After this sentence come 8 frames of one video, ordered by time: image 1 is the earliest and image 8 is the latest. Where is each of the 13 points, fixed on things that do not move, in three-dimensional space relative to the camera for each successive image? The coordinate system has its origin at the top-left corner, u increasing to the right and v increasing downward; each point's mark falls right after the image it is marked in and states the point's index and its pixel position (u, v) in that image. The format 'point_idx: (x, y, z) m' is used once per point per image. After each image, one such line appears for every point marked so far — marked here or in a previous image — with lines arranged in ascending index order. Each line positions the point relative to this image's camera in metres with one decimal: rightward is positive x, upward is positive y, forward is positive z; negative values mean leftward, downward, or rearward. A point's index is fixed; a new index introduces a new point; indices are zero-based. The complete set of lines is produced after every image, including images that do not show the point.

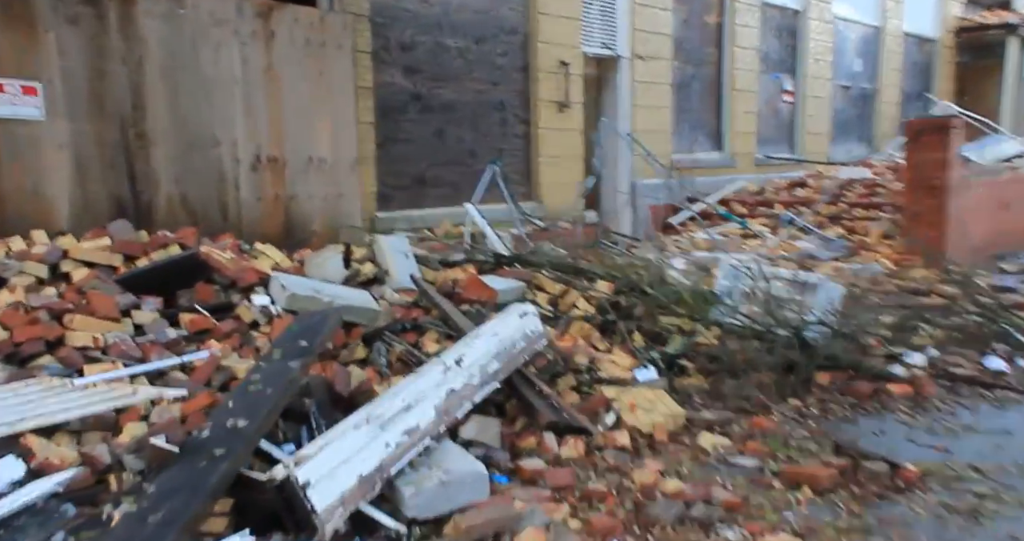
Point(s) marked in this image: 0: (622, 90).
0: (+1.3, +2.1, +9.6) m
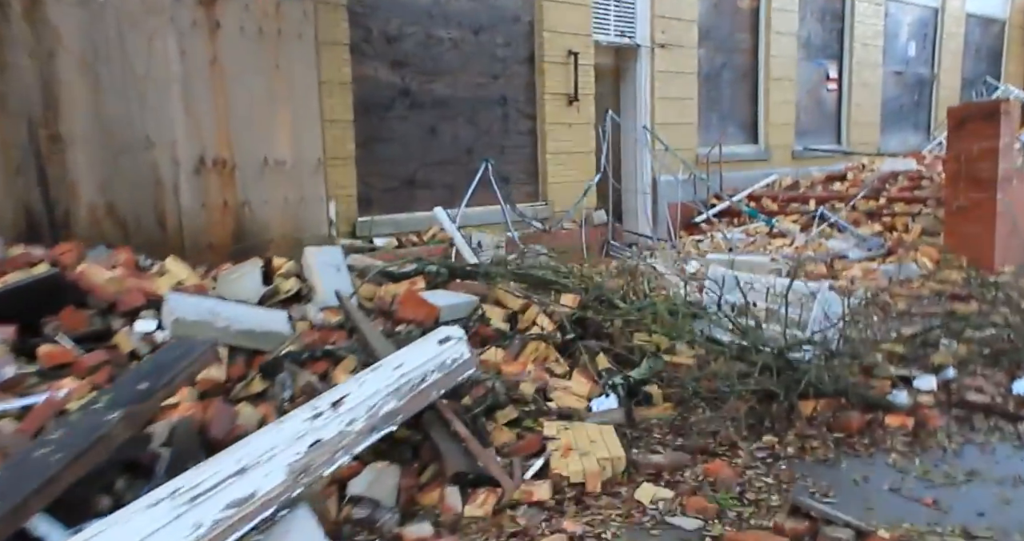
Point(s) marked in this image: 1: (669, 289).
0: (+1.4, +2.1, +9.1) m
1: (+0.8, -0.1, +4.5) m
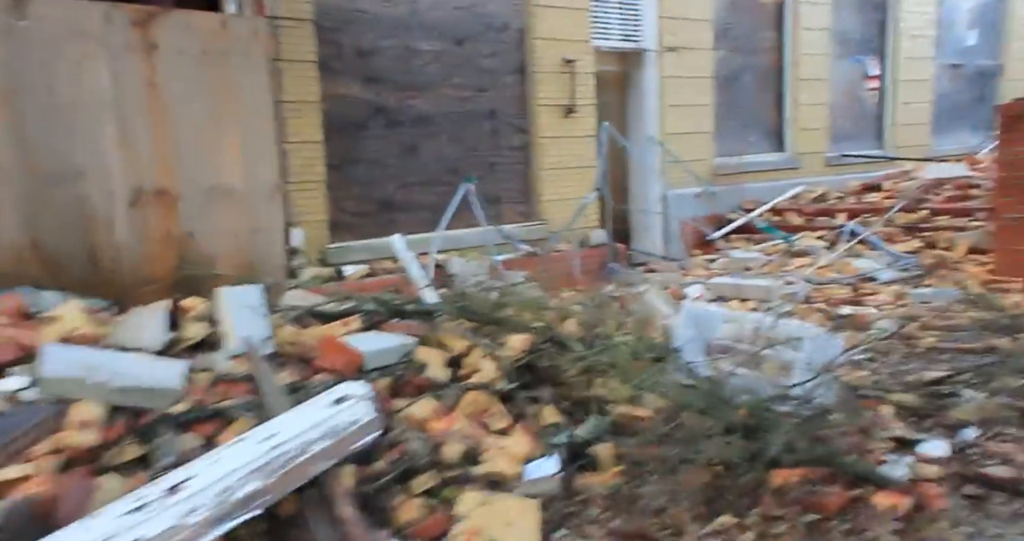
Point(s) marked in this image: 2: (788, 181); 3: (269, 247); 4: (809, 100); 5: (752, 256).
0: (+1.4, +1.8, +8.6) m
1: (+0.6, -0.3, +4.1) m
2: (+3.4, +1.1, +10.4) m
3: (-1.4, +0.1, +4.6) m
4: (+3.7, +2.1, +10.6) m
5: (+2.3, +0.2, +7.9) m
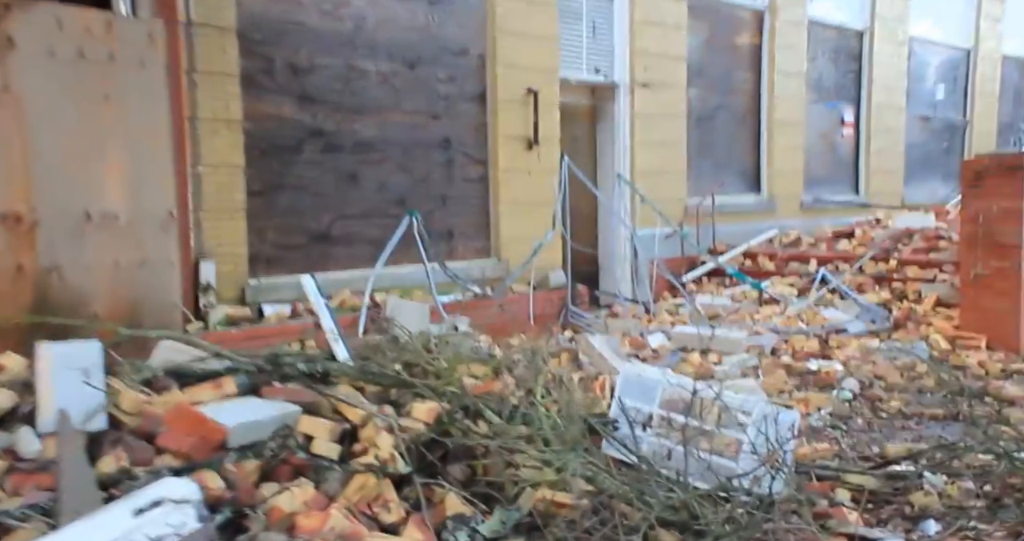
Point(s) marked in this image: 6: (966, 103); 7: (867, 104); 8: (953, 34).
0: (+1.0, +1.4, +8.2) m
1: (+0.3, -0.5, +3.6) m
2: (+3.0, +0.5, +9.9) m
3: (-1.7, -0.1, +4.0) m
4: (+3.3, +1.6, +10.2) m
5: (+1.9, -0.3, +7.4) m
6: (+7.6, +2.9, +13.9) m
7: (+5.0, +2.3, +11.8) m
8: (+7.1, +3.9, +13.5) m
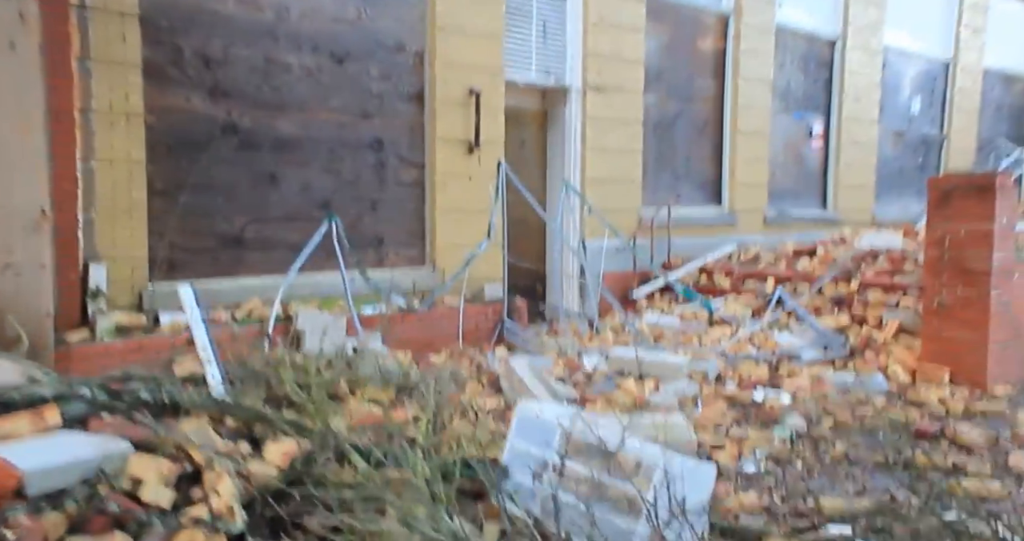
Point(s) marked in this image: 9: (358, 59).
0: (+0.6, +1.3, +7.8) m
1: (-0.1, -0.6, +3.2) m
2: (+2.4, +0.4, +9.6) m
3: (-2.1, -0.1, +3.6) m
4: (+2.8, +1.4, +9.9) m
5: (+1.3, -0.4, +7.1) m
6: (+7.0, +2.5, +13.7) m
7: (+4.4, +2.1, +11.5) m
8: (+6.6, +3.6, +13.3) m
9: (-1.1, +1.5, +5.8) m
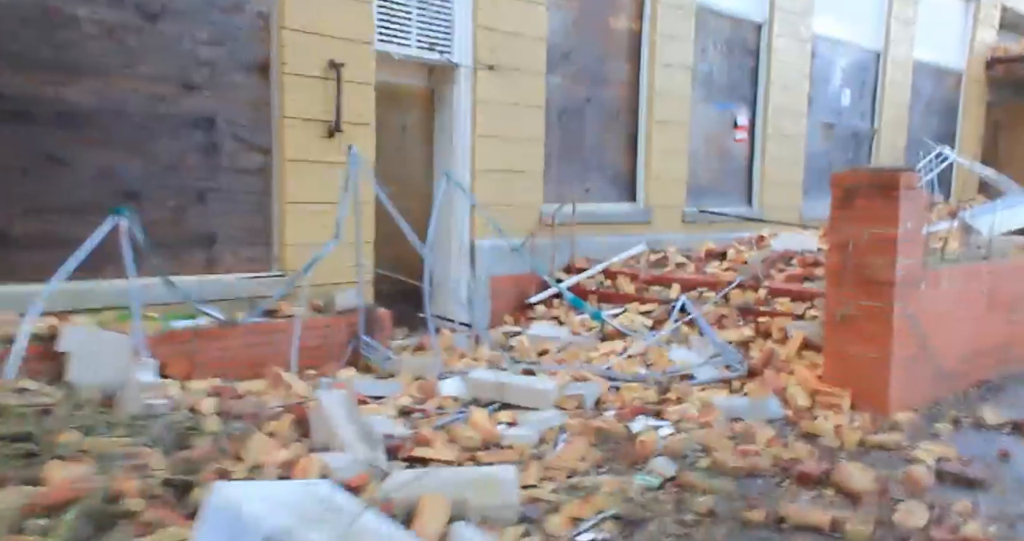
0: (-0.4, +1.3, +7.0) m
1: (-0.9, -0.7, +2.3) m
2: (+1.3, +0.3, +8.9) m
3: (-2.9, -0.1, +2.7) m
4: (+1.7, +1.3, +9.2) m
5: (+0.3, -0.5, +6.3) m
6: (+5.7, +2.5, +13.2) m
7: (+3.2, +2.1, +10.8) m
8: (+5.3, +3.5, +12.7) m
9: (-1.9, +1.4, +4.8) m
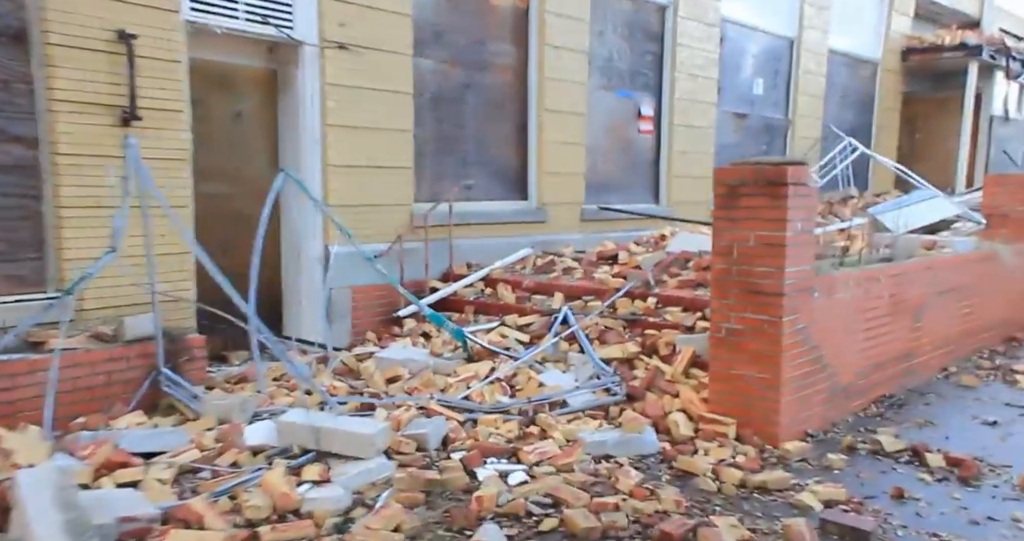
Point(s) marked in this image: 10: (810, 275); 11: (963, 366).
0: (-1.5, +1.2, +6.1) m
1: (-1.6, -0.8, +1.5) m
2: (+0.1, +0.3, +8.1) m
3: (-3.6, -0.3, +1.6) m
4: (+0.5, +1.3, +8.5) m
5: (-0.6, -0.5, +5.5) m
6: (+4.2, +2.6, +12.7) m
7: (+1.9, +2.1, +10.2) m
8: (+3.8, +3.6, +12.2) m
9: (-2.8, +1.3, +3.8) m
10: (+1.7, 0.0, +4.8) m
11: (+3.6, -0.8, +6.7) m
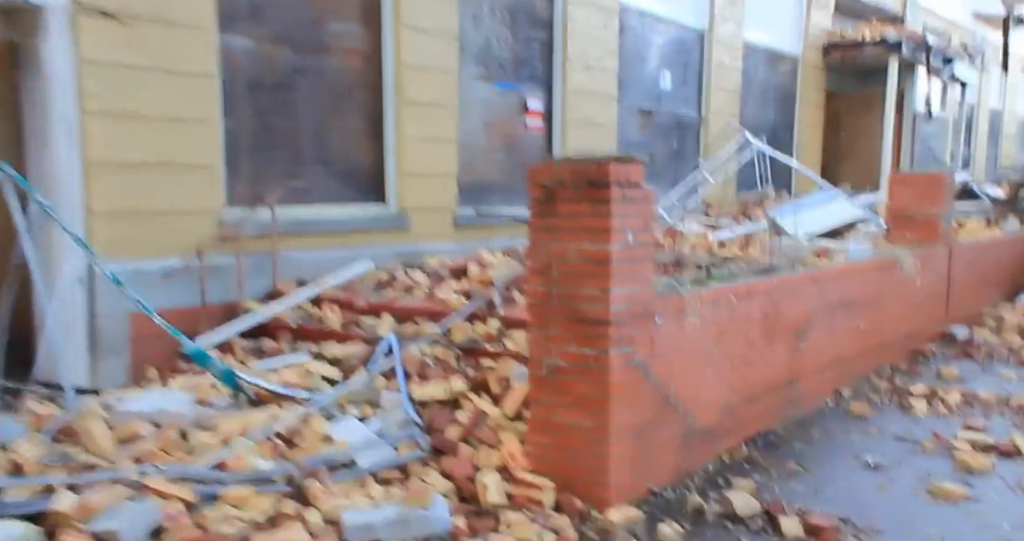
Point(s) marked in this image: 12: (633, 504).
0: (-2.6, +1.1, +5.0) m
1: (-2.4, -1.0, +0.3) m
2: (-1.1, +0.2, +7.1) m
3: (-4.5, -0.4, +0.4) m
4: (-0.8, +1.2, +7.5) m
5: (-1.7, -0.7, +4.4) m
6: (+2.6, +2.5, +11.9) m
7: (+0.5, +2.0, +9.3) m
8: (+2.3, +3.5, +11.4) m
9: (-3.8, +1.1, +2.6) m
10: (+0.6, -0.1, +3.9) m
11: (+2.4, -0.8, +5.8) m
12: (+0.6, -1.1, +3.8) m
